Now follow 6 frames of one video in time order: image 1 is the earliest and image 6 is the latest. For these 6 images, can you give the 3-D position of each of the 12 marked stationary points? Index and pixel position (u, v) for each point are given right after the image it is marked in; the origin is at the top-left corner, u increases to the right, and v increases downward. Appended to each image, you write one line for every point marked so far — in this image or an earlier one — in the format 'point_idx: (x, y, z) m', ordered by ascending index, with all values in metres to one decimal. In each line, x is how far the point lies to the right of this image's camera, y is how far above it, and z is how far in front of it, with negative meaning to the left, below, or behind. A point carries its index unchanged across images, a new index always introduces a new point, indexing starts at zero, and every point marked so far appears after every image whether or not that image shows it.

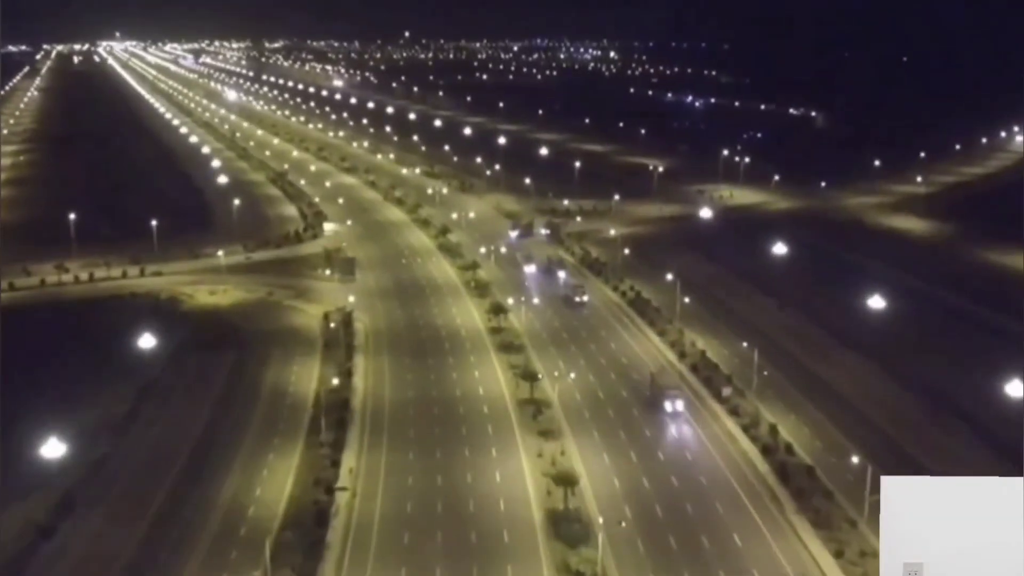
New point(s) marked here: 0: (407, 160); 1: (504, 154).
0: (-1.4, +1.7, +18.1) m
1: (-0.1, +1.7, +17.6) m
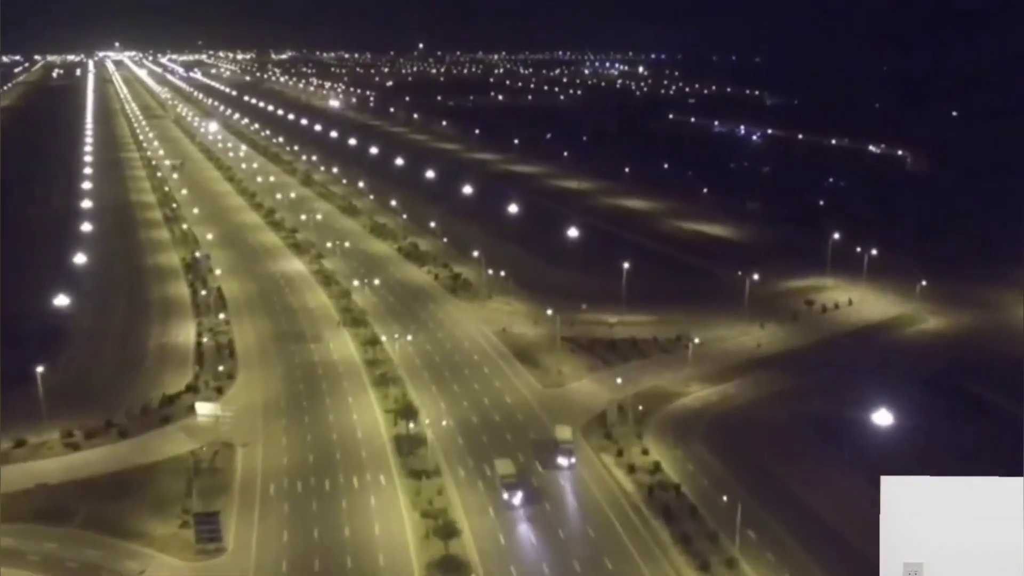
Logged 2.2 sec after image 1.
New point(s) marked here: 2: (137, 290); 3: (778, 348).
0: (-1.3, +0.6, +13.2) m
1: (0.0, +0.5, +12.7) m
2: (-3.2, +0.1, +11.2) m
3: (+1.7, -0.4, +8.6) m
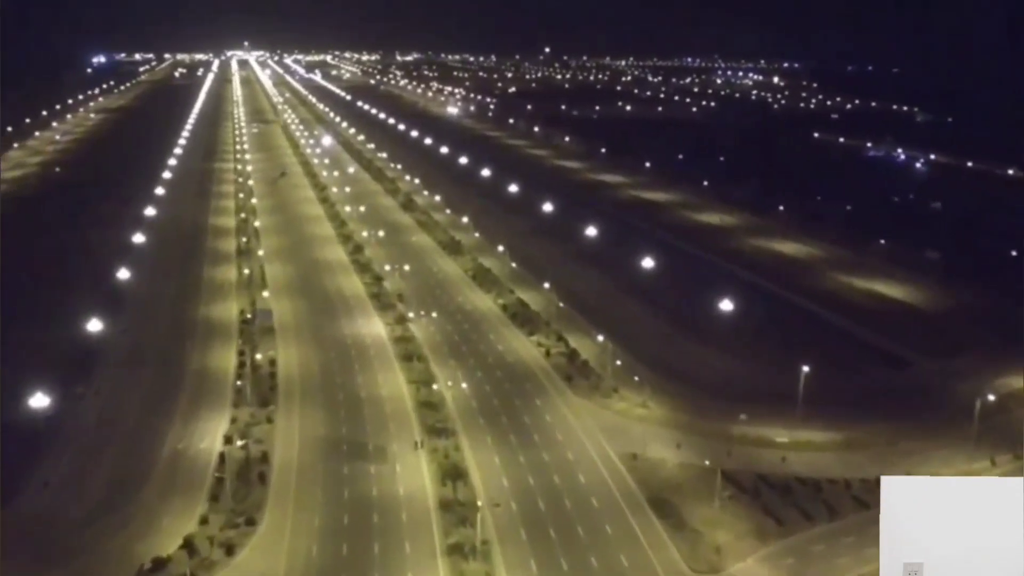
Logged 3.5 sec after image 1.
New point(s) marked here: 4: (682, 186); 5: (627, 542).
0: (-0.2, 0.0, +10.8) m
1: (+1.1, 0.0, +10.2) m
2: (-2.3, -0.3, +9.0) m
3: (+2.3, -1.0, +6.0) m
4: (+2.3, +1.4, +18.3) m
5: (+0.5, -1.1, +5.7) m
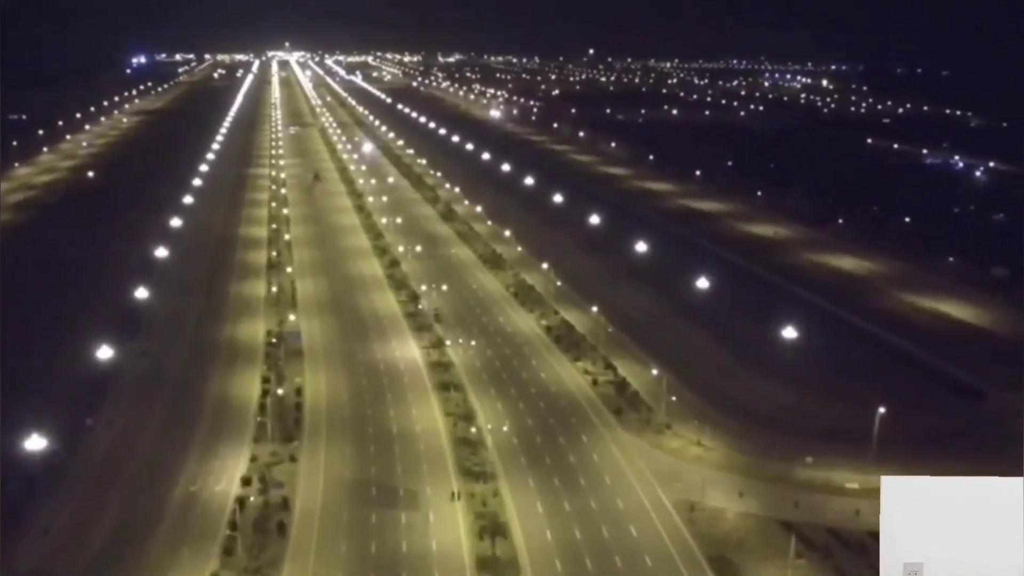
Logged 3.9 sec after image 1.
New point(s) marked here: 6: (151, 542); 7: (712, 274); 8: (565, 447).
0: (+0.1, -0.1, +10.2) m
1: (+1.4, -0.2, +9.5) m
2: (-2.0, -0.5, +8.5) m
3: (+2.5, -1.2, +5.3) m
4: (+2.9, +1.2, +17.6) m
5: (+0.7, -1.2, +5.1) m
6: (-1.5, -1.1, +5.7) m
7: (+1.6, +0.1, +10.8) m
8: (+0.3, -0.8, +7.0) m
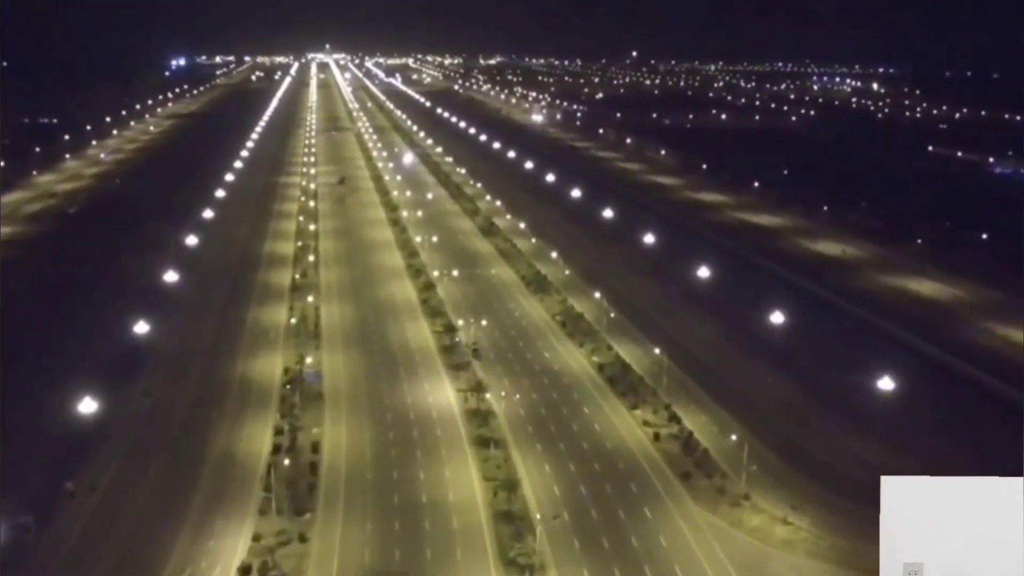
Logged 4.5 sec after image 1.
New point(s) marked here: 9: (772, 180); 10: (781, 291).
0: (+0.5, -0.3, +9.1) m
1: (+1.7, -0.4, +8.4) m
2: (-1.7, -0.7, +7.4) m
3: (+2.7, -1.4, +4.1) m
4: (+3.5, +1.0, +16.4) m
5: (+0.8, -1.4, +4.0) m
6: (-1.3, -1.3, +4.7) m
7: (+2.0, -0.1, +9.7) m
8: (+0.5, -1.0, +5.9) m
9: (+3.9, +1.6, +19.8) m
10: (+2.0, 0.0, +10.1) m
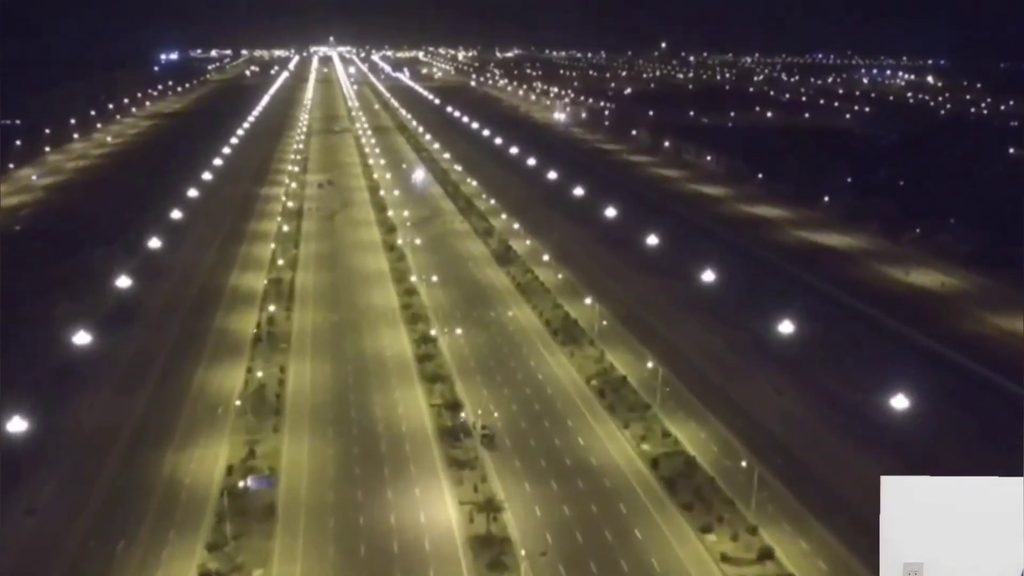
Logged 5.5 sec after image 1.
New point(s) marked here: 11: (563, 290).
0: (+0.6, -0.6, +6.9) m
1: (+1.8, -0.7, +6.2) m
2: (-1.6, -1.0, +5.3) m
3: (+2.7, -1.7, +2.0) m
4: (+3.7, +0.7, +14.2) m
5: (+0.9, -1.7, +1.8) m
6: (-1.3, -1.6, +2.5) m
7: (+2.1, -0.4, +7.5) m
8: (+0.6, -1.4, +3.7) m
9: (+4.2, +1.3, +17.6) m
10: (+2.1, -0.3, +8.0) m
11: (+0.4, 0.0, +10.0) m
